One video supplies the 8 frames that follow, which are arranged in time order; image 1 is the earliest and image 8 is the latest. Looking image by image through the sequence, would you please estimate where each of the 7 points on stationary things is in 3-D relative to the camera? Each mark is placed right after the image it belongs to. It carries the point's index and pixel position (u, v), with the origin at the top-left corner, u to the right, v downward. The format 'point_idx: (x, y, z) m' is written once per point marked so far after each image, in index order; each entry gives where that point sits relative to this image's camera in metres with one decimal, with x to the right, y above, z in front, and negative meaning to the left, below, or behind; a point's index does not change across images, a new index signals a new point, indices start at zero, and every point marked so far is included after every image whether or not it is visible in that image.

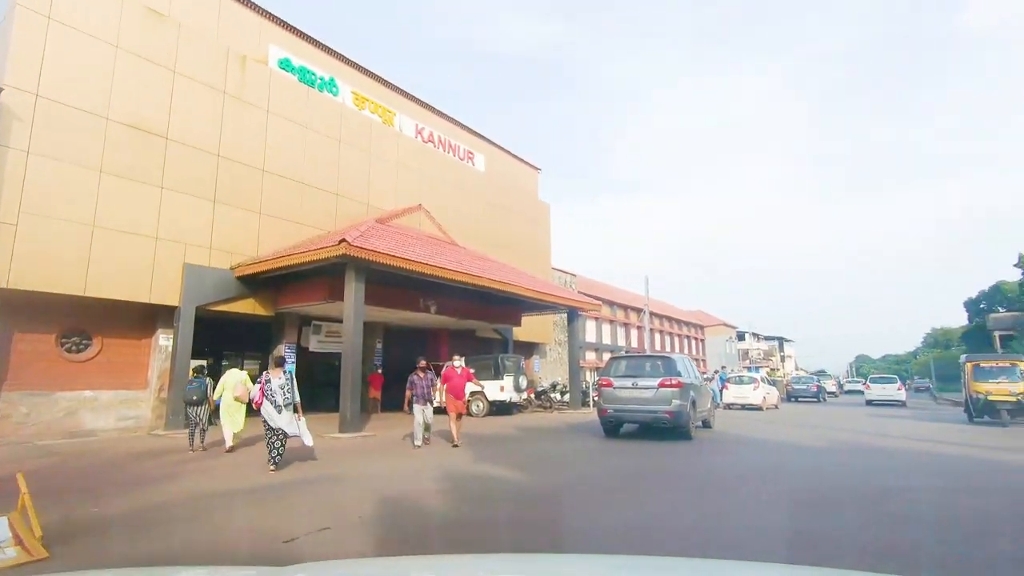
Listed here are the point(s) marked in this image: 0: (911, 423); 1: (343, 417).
0: (+13.9, -4.7, +19.1) m
1: (-4.1, -3.1, +13.2) m
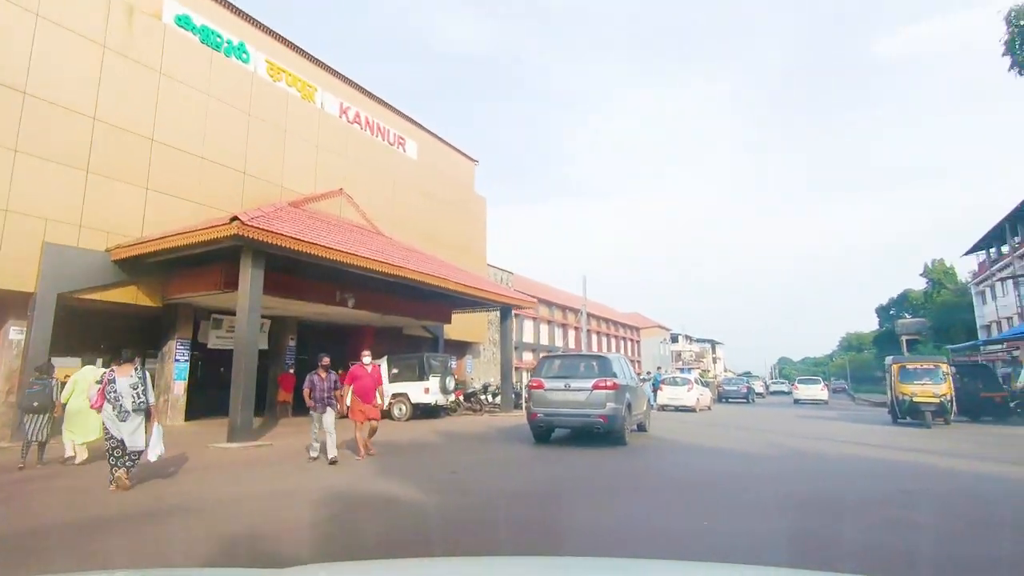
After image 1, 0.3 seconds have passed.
0: (+11.4, -4.8, +19.2) m
1: (-5.8, -2.8, +11.4) m
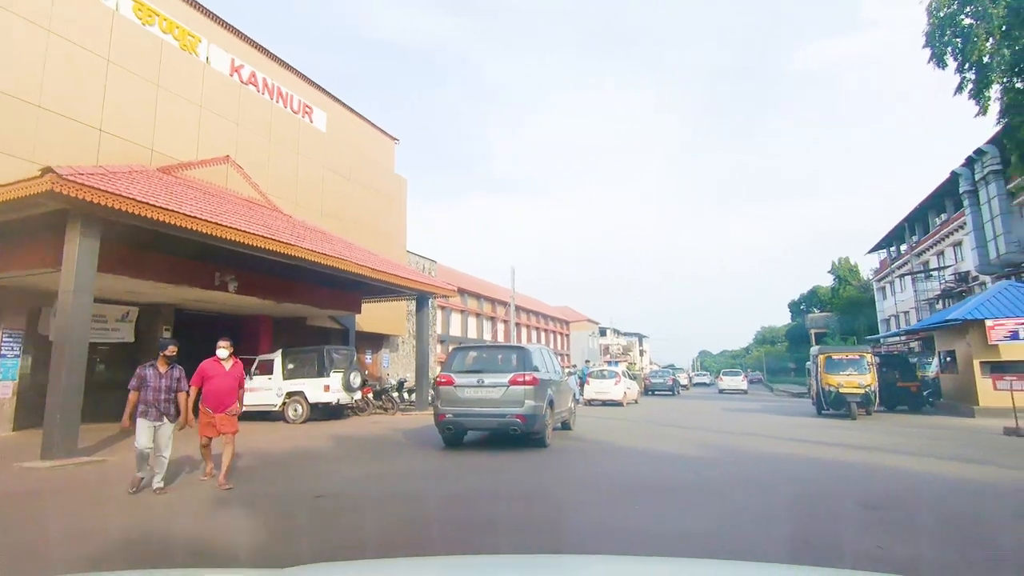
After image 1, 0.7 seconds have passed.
0: (+8.6, -4.4, +18.7) m
1: (-7.5, -2.4, +8.9) m
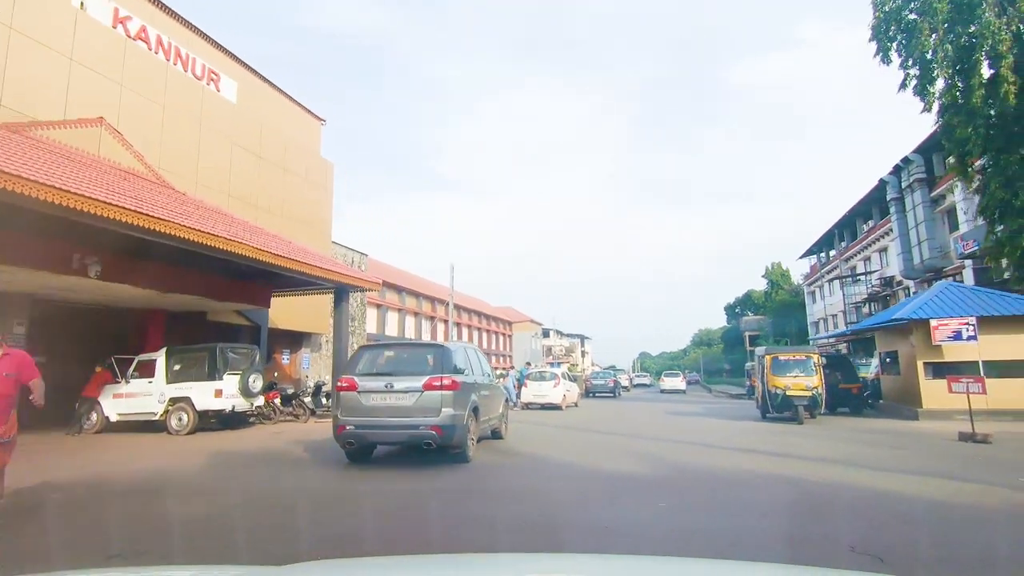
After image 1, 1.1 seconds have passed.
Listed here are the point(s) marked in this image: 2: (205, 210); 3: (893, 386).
0: (+6.3, -4.4, +17.8) m
1: (-8.7, -2.1, +6.5) m
2: (-8.6, +2.2, +15.5) m
3: (+12.0, -3.1, +17.3) m
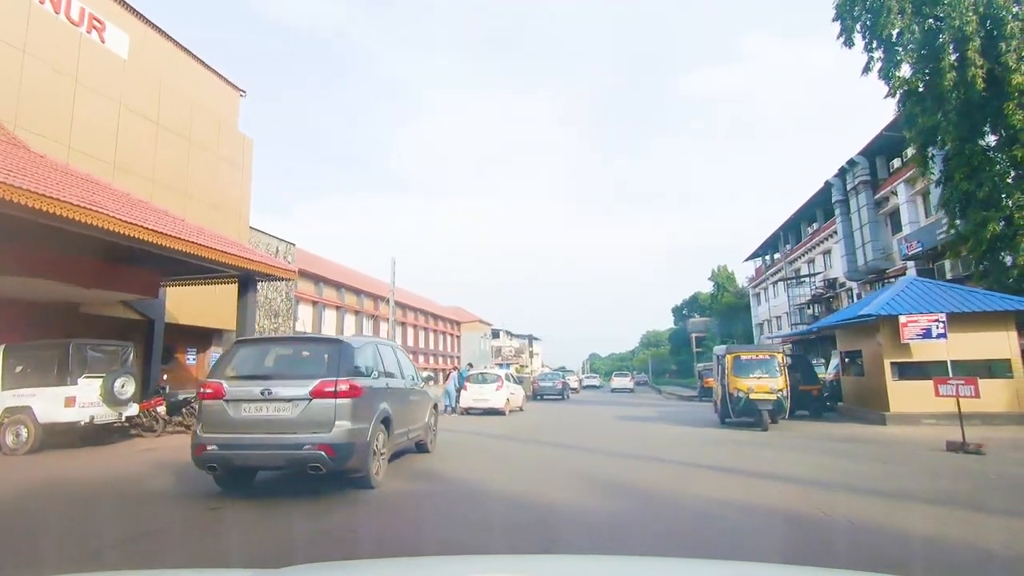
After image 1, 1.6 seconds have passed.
0: (+4.4, -4.2, +16.3) m
1: (-9.6, -1.7, +3.7) m
2: (-10.2, +2.6, +12.7) m
3: (+10.1, -2.9, +16.3) m
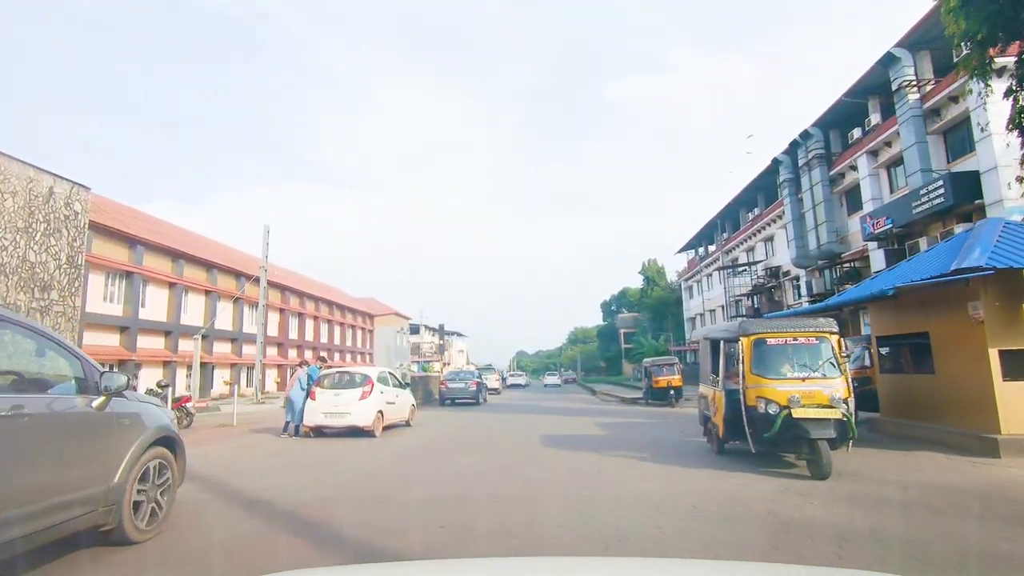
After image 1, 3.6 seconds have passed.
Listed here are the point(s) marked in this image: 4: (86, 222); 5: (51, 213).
0: (+1.9, -3.2, +10.1) m
1: (-10.3, -0.5, -4.2) m
2: (-12.1, +3.8, +4.7) m
3: (+7.6, -2.0, +10.8) m
4: (-14.3, +2.2, +18.4) m
5: (-14.4, +2.3, +17.1) m
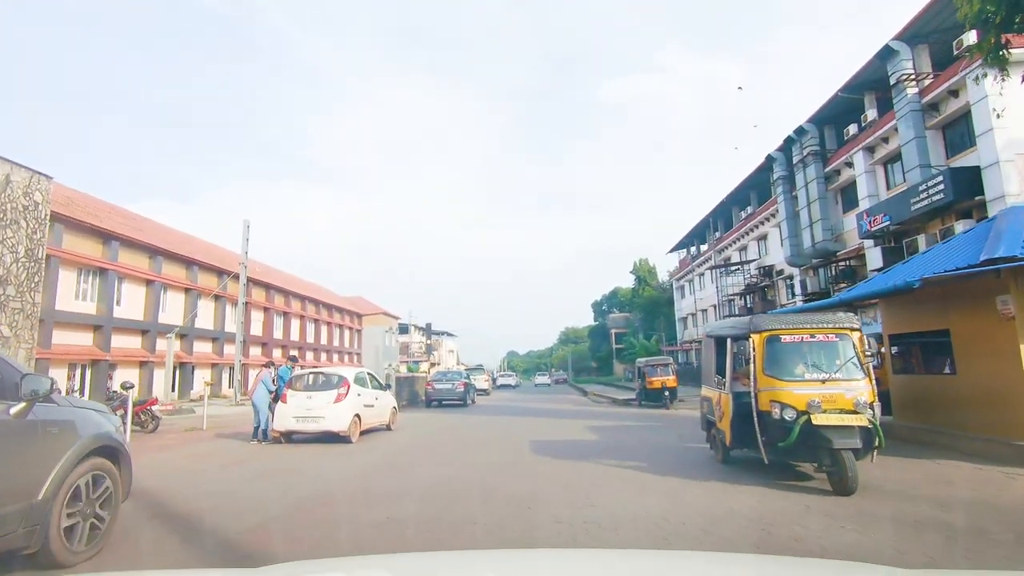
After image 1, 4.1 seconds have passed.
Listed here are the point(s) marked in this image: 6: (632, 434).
0: (+1.6, -3.0, +9.3) m
1: (-10.3, -0.4, -5.2) m
2: (-12.2, +3.9, +3.7) m
3: (+7.3, -1.9, +10.1) m
4: (-14.7, +2.4, +17.3) m
5: (-14.7, +2.5, +16.1) m
6: (+2.9, -3.4, +13.5) m
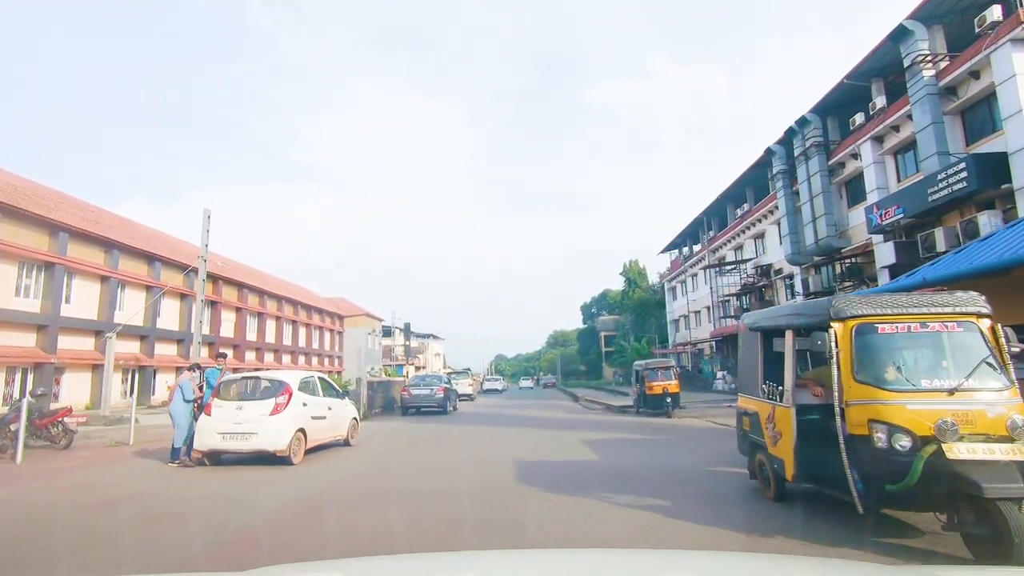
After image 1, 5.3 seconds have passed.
0: (+1.4, -2.8, +7.2) m
1: (-10.3, 0.0, -7.6) m
2: (-12.4, +4.3, +1.3) m
3: (+7.0, -1.7, +8.1) m
4: (-15.1, +2.6, +14.9) m
5: (-15.1, +2.8, +13.6) m
6: (+2.5, -3.2, +11.3) m
